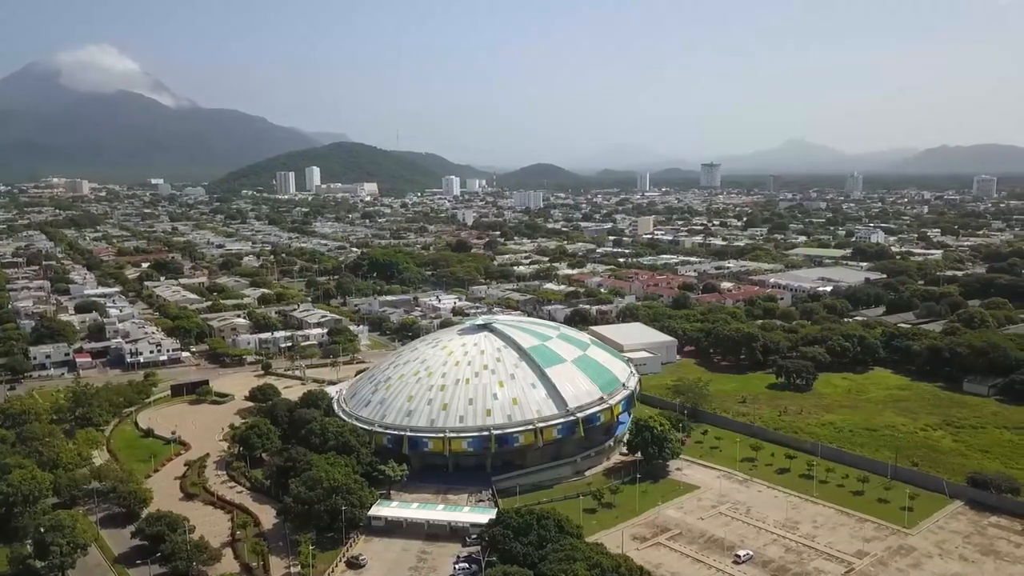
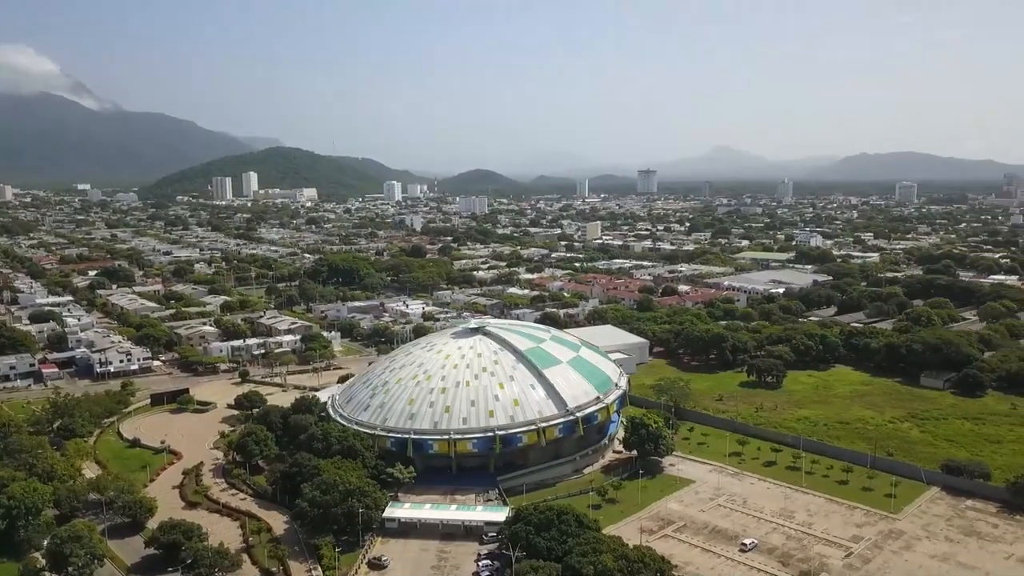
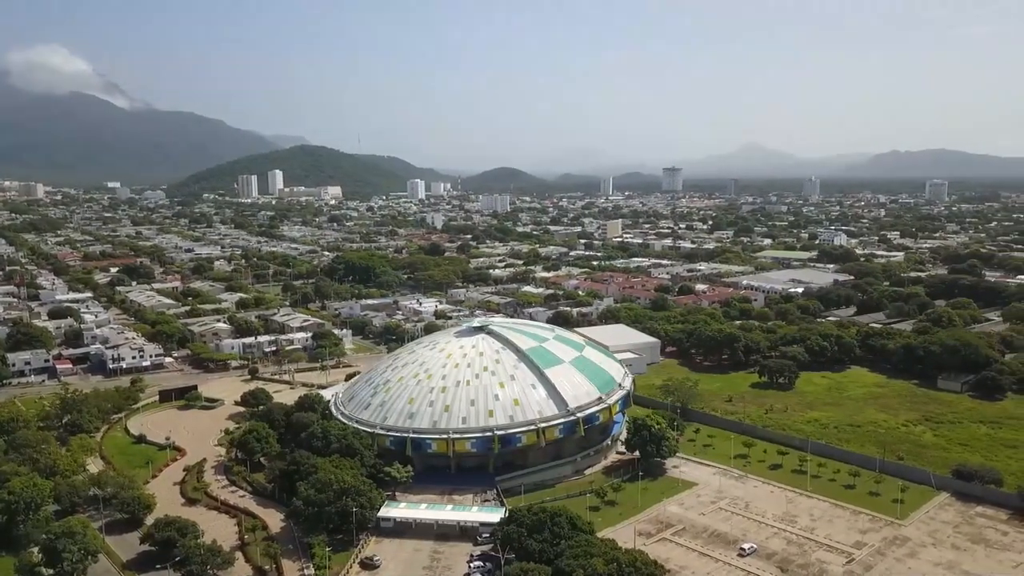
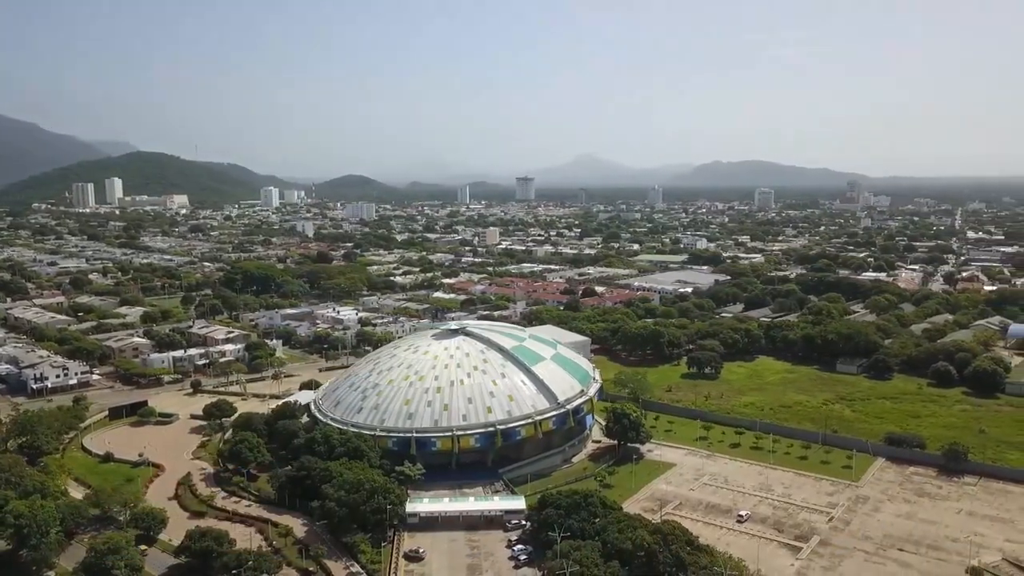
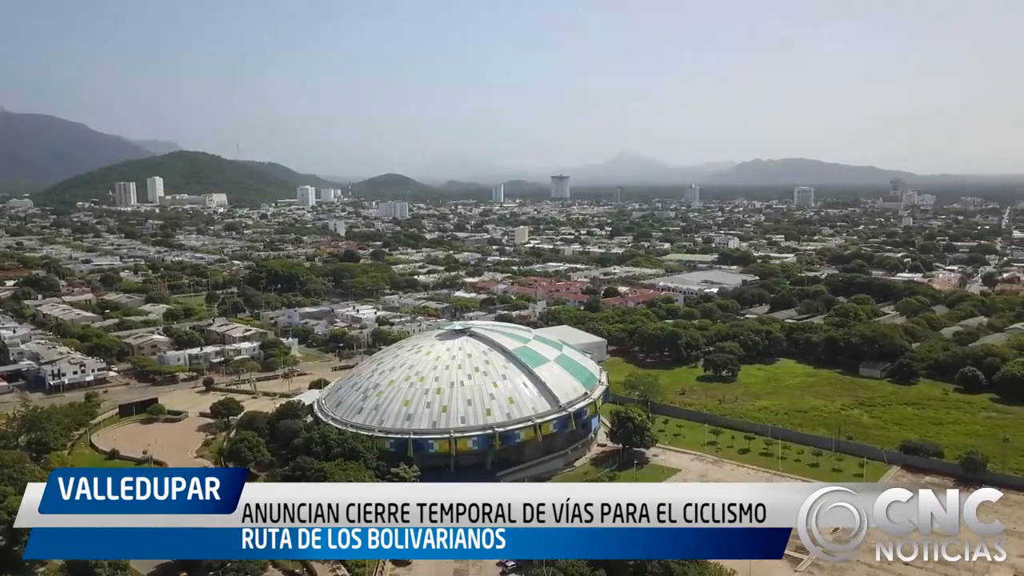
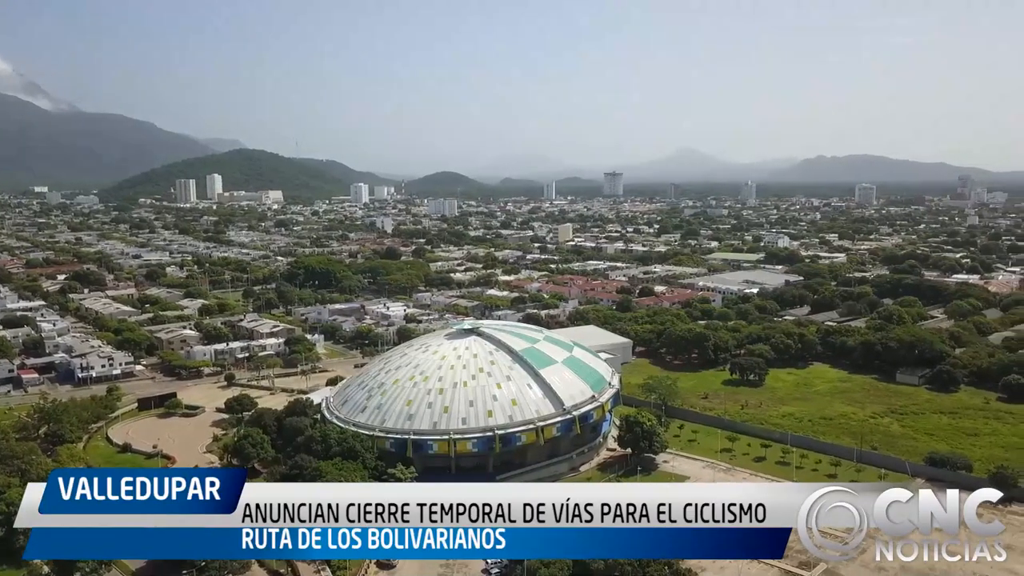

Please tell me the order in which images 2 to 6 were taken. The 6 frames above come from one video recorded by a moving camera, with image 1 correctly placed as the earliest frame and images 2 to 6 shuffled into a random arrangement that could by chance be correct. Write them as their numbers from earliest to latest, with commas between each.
3, 2, 6, 5, 4
